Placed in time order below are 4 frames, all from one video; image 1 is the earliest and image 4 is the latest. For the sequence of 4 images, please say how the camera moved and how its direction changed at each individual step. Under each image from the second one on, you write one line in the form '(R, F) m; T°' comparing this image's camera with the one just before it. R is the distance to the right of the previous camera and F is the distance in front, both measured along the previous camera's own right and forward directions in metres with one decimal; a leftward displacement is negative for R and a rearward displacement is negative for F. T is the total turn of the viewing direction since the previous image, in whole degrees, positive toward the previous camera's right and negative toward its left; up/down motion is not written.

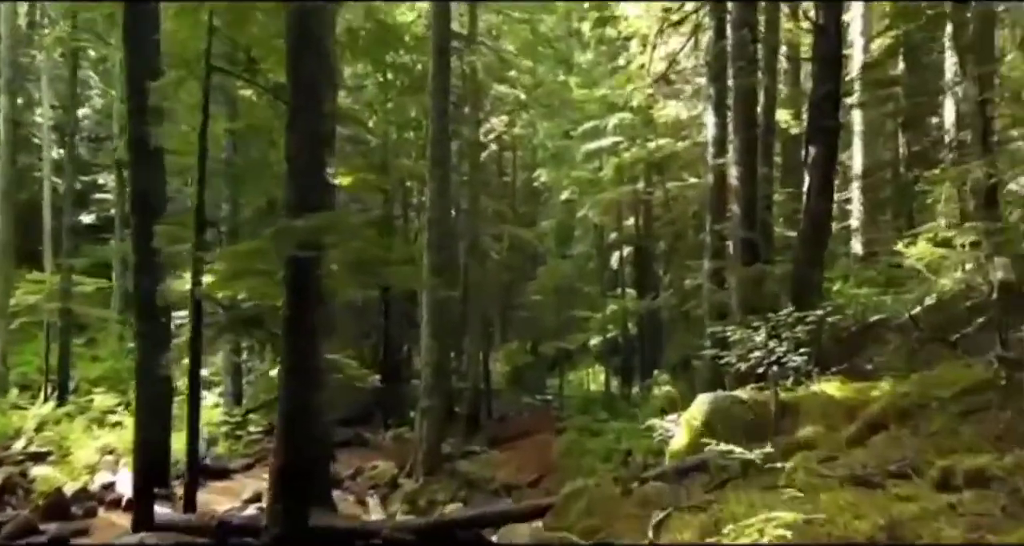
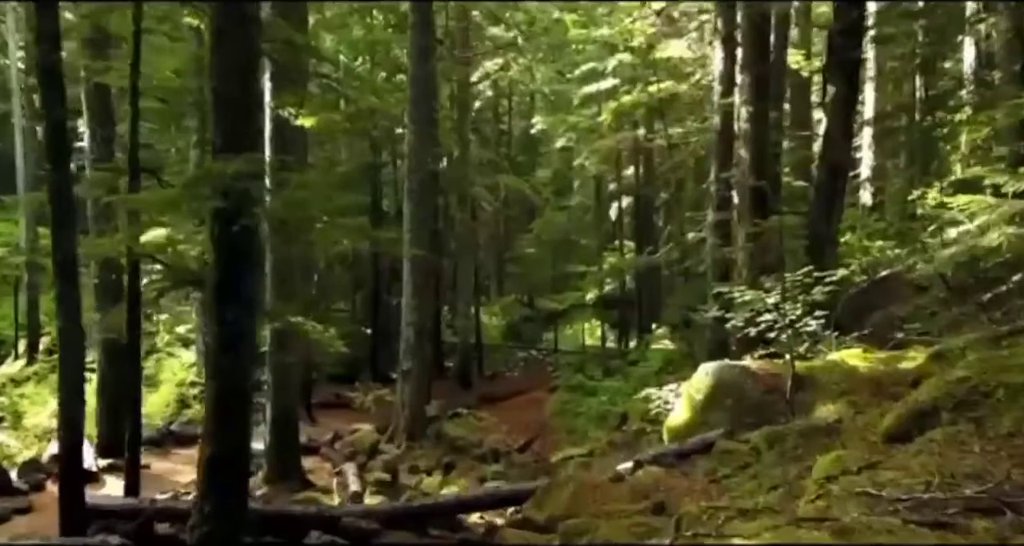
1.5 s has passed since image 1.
(+0.2, +1.1) m; 0°
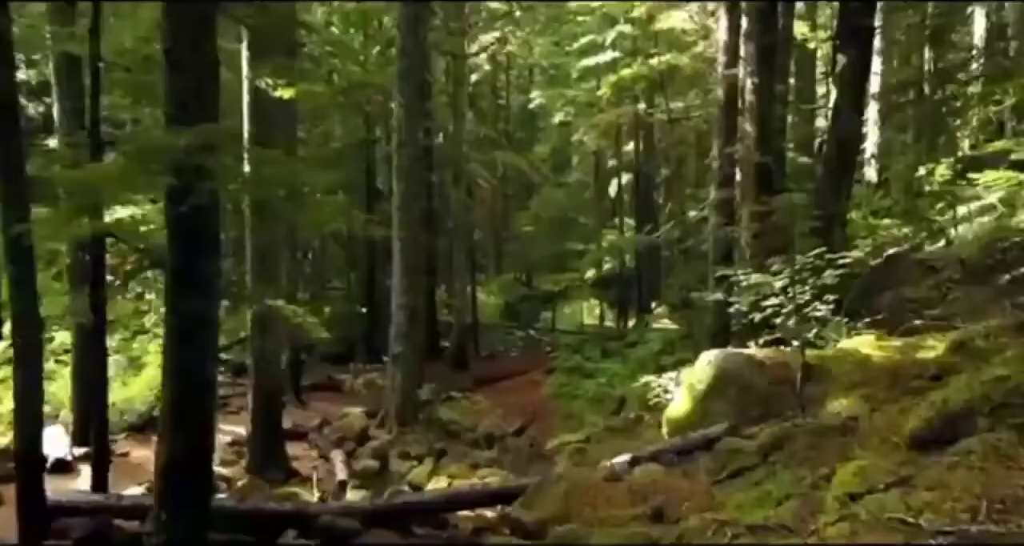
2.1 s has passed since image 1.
(+0.1, +0.5) m; 0°
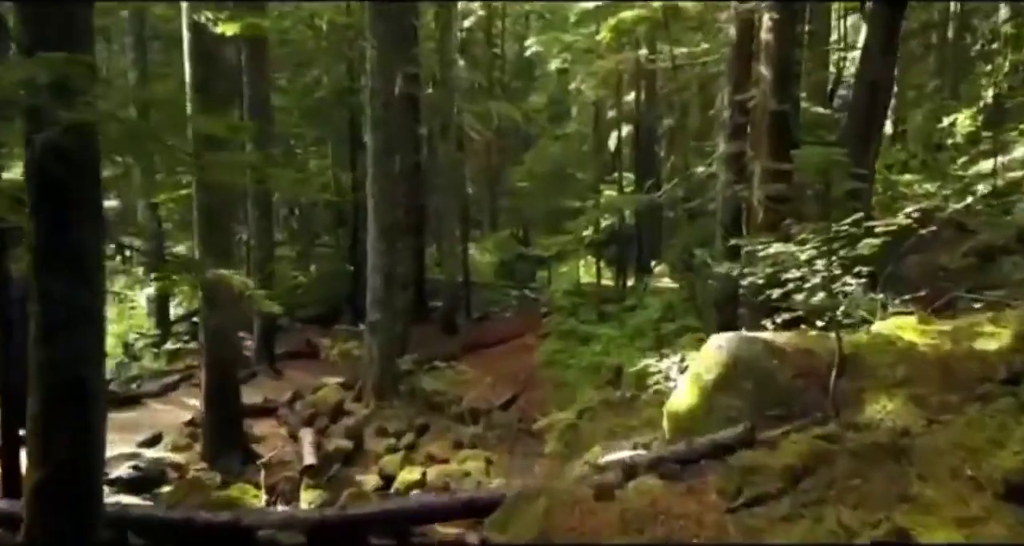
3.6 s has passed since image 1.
(+0.2, +1.1) m; 0°
